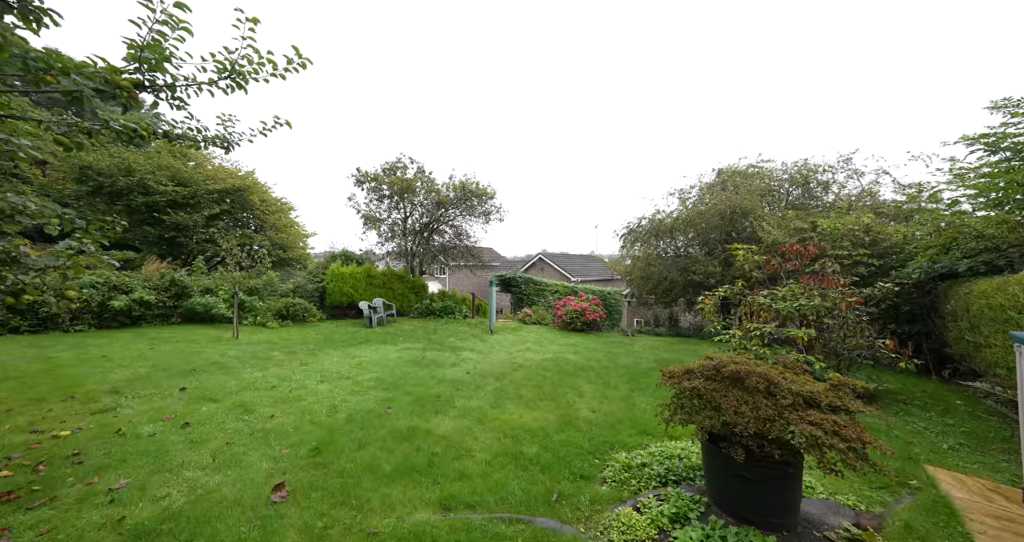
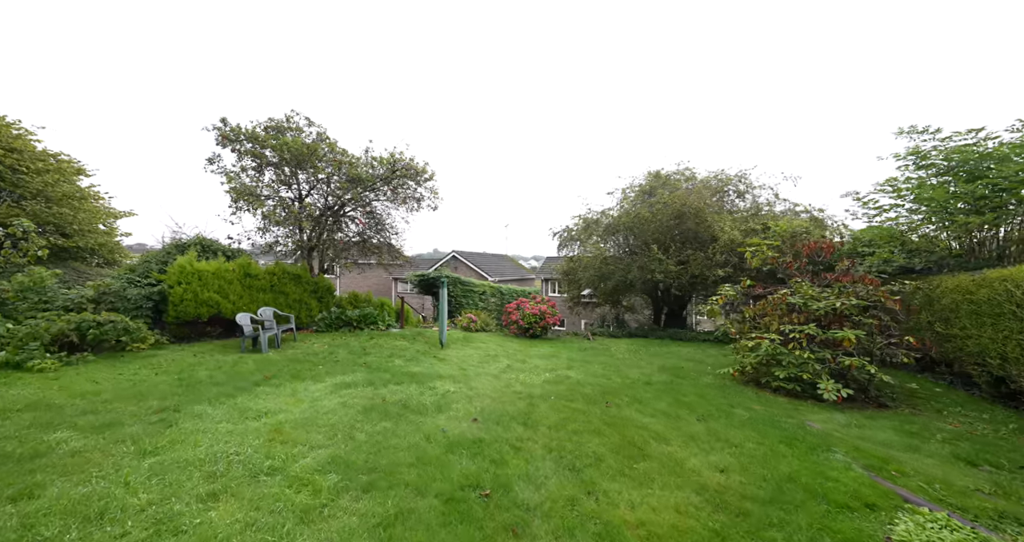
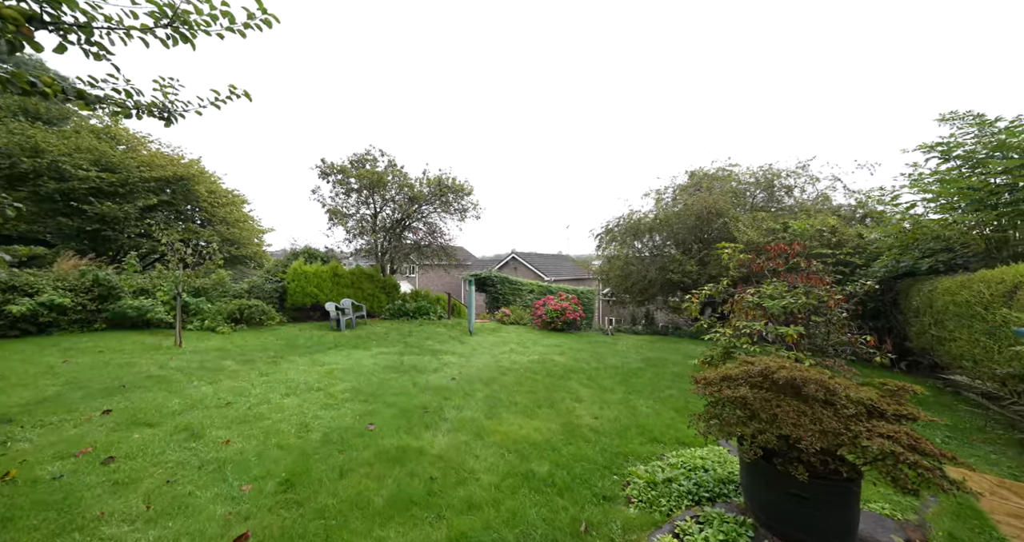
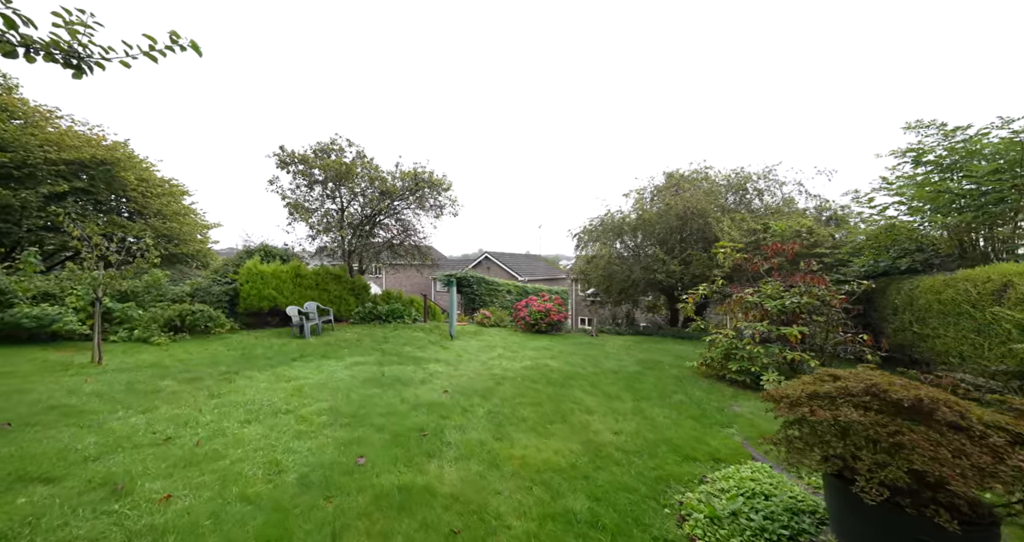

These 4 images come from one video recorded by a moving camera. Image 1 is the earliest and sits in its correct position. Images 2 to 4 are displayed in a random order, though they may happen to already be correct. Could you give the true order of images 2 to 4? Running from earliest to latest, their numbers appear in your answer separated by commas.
3, 4, 2
